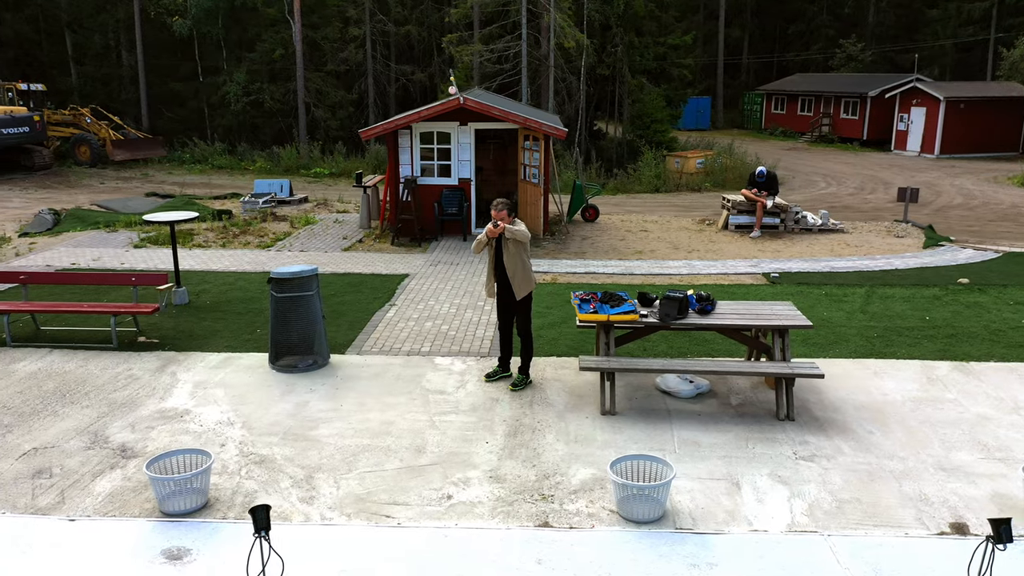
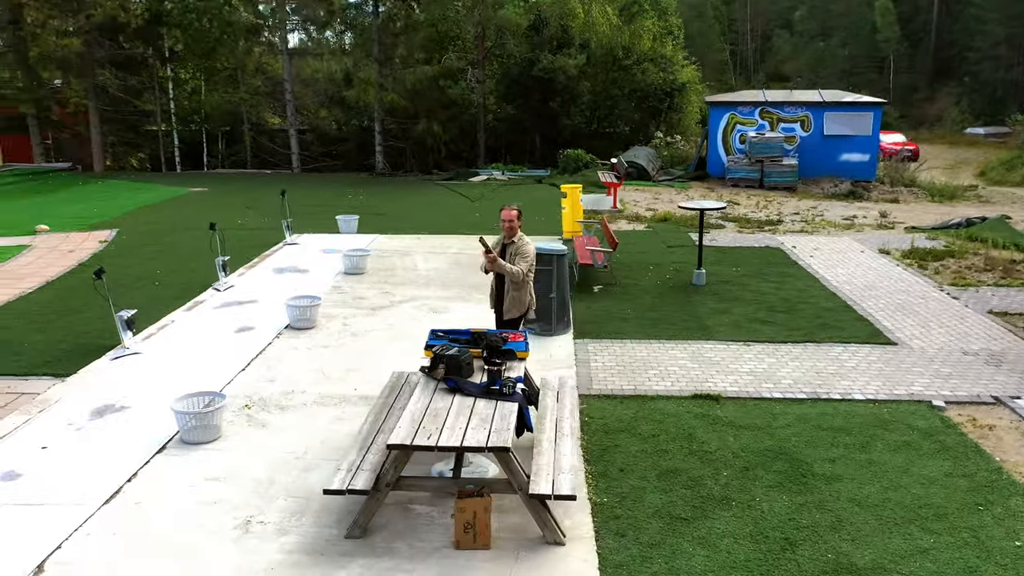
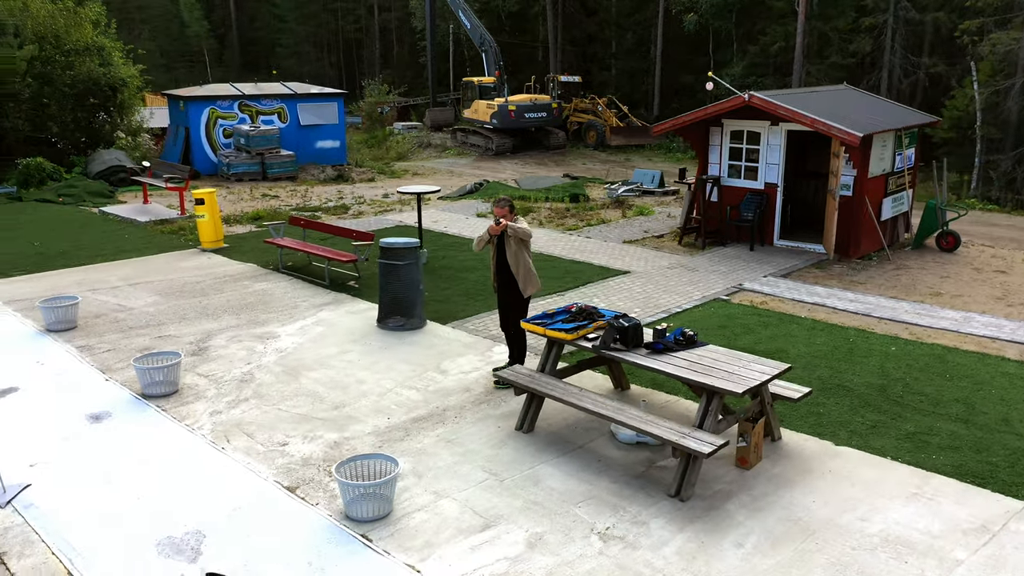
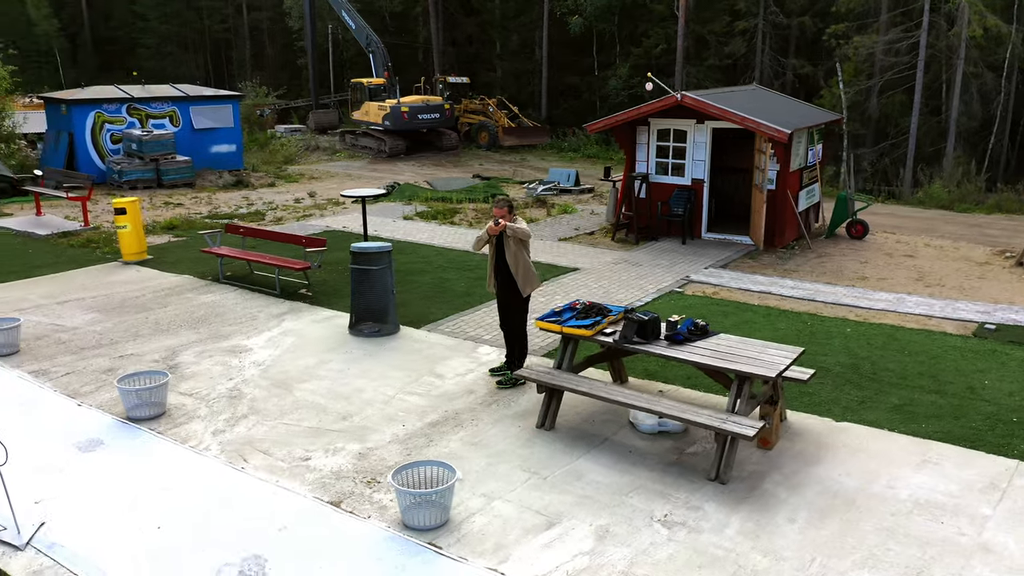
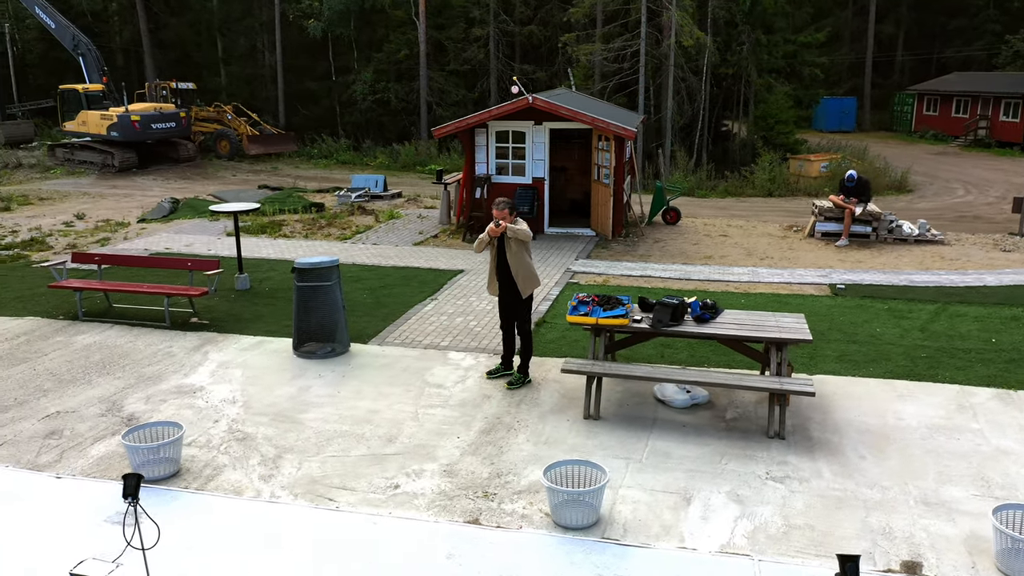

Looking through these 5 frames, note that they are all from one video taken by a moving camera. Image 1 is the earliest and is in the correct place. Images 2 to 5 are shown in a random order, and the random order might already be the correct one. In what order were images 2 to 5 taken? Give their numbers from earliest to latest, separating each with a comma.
5, 4, 3, 2
